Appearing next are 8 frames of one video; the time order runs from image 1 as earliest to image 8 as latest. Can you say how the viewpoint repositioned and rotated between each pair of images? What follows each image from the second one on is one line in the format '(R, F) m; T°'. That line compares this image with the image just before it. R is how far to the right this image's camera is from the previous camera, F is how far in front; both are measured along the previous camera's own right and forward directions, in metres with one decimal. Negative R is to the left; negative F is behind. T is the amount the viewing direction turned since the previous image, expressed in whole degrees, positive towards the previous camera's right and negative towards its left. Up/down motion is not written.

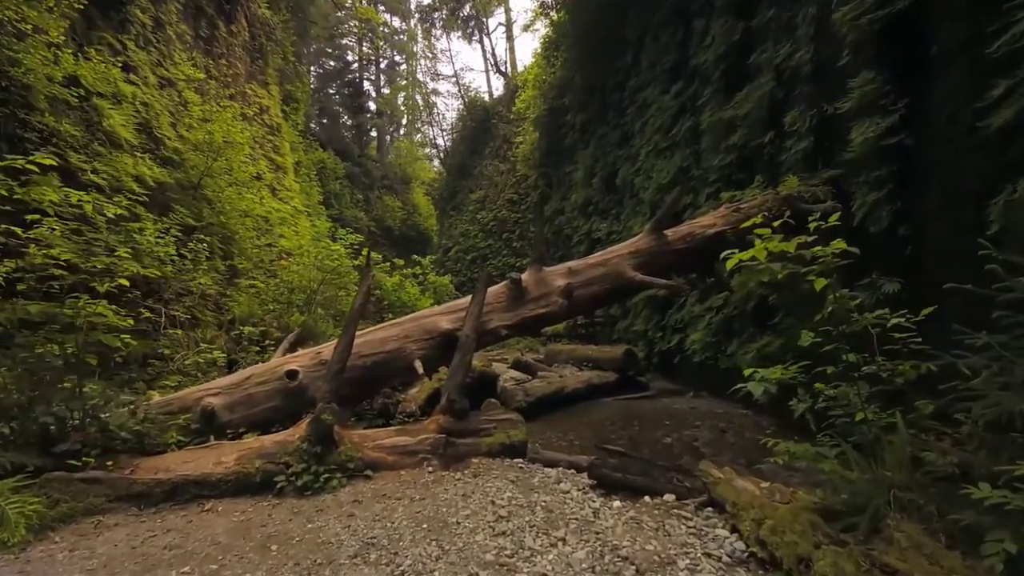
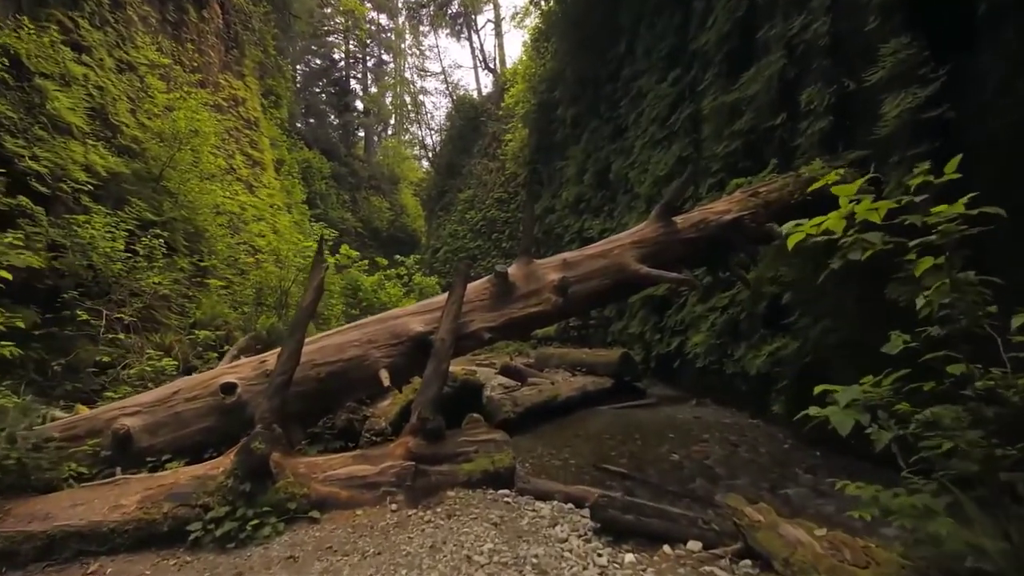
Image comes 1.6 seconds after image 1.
(0.0, +0.6) m; +1°
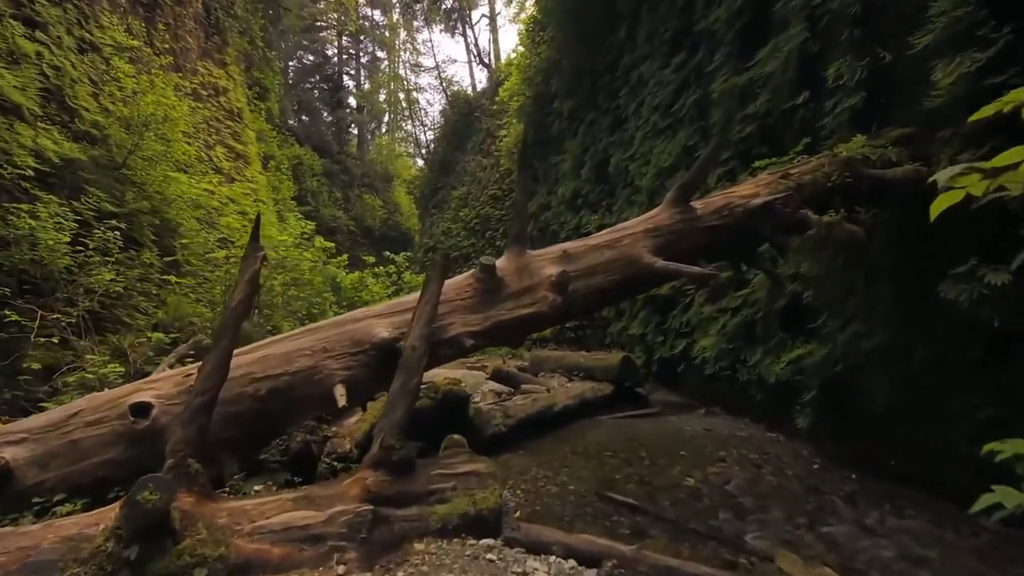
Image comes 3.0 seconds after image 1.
(0.0, +0.6) m; +1°
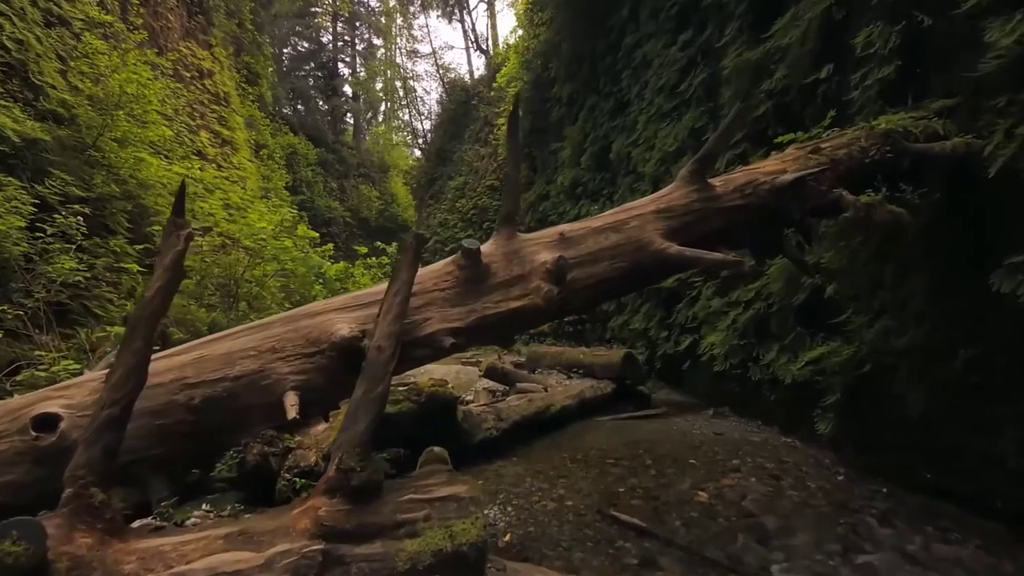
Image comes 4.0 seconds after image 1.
(+0.1, +0.5) m; 0°
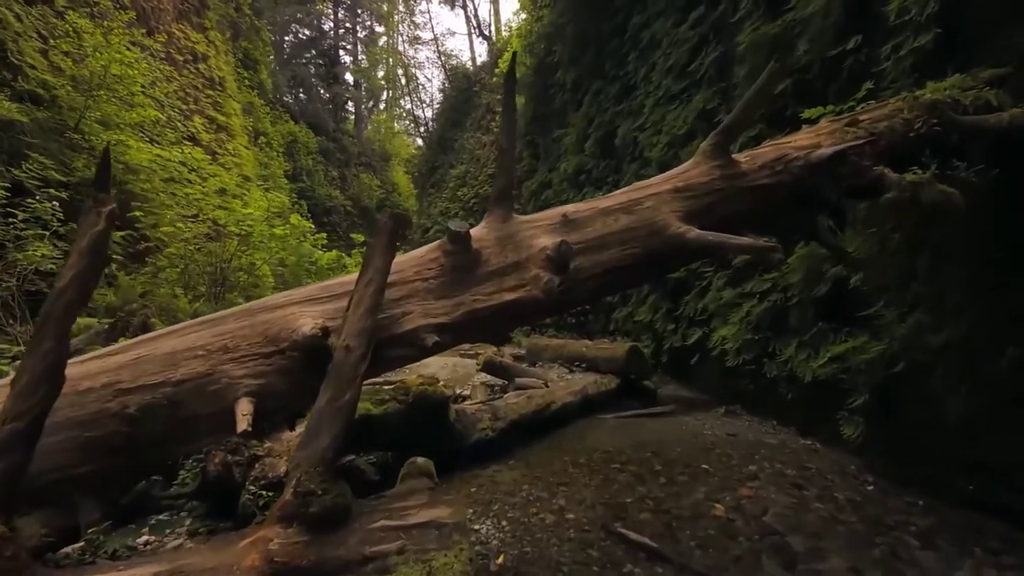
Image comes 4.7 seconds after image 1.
(0.0, +0.3) m; 0°
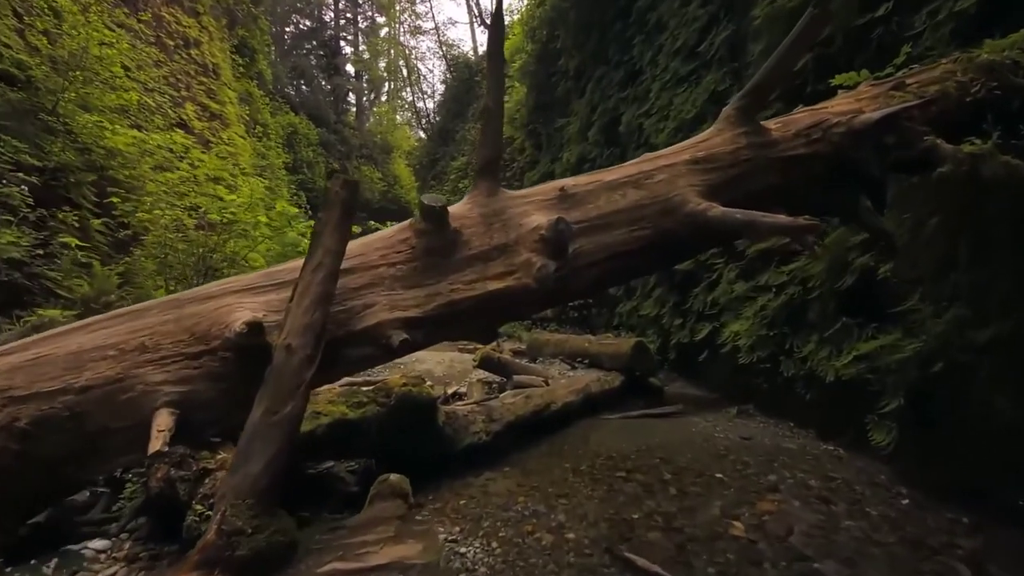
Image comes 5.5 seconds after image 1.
(+0.1, +0.4) m; 0°
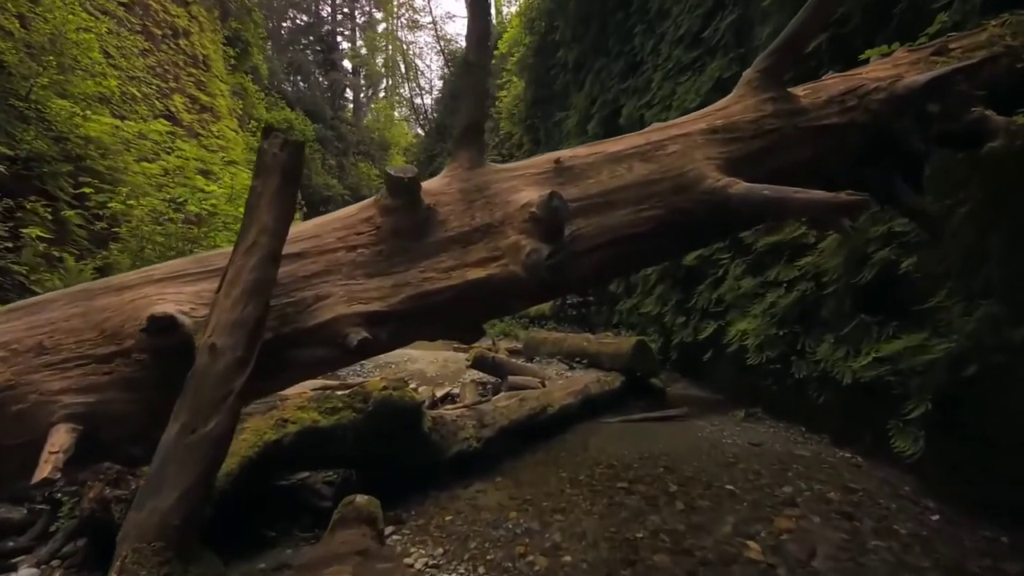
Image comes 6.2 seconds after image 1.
(0.0, +0.3) m; 0°
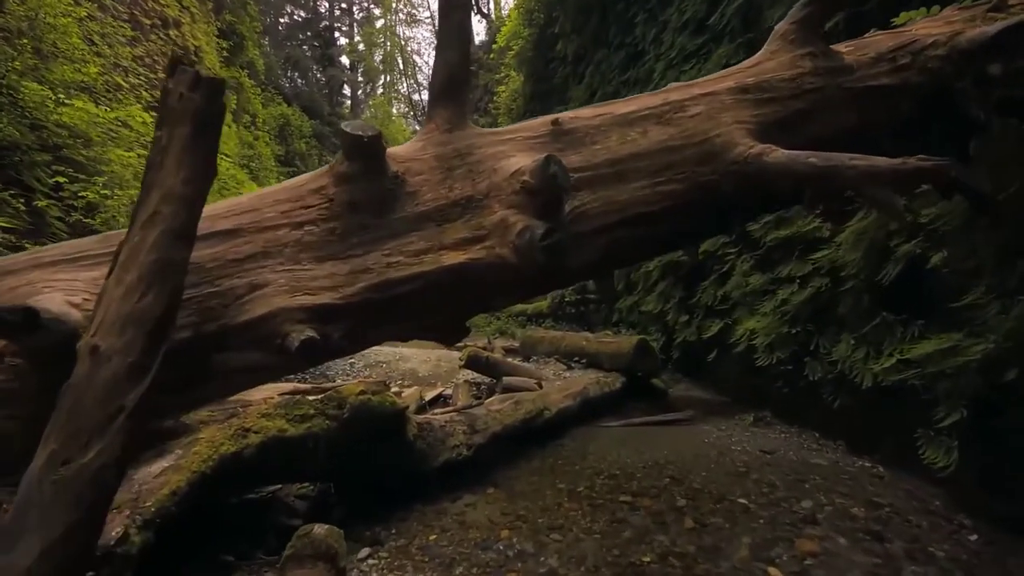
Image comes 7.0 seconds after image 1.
(0.0, +0.3) m; 0°
